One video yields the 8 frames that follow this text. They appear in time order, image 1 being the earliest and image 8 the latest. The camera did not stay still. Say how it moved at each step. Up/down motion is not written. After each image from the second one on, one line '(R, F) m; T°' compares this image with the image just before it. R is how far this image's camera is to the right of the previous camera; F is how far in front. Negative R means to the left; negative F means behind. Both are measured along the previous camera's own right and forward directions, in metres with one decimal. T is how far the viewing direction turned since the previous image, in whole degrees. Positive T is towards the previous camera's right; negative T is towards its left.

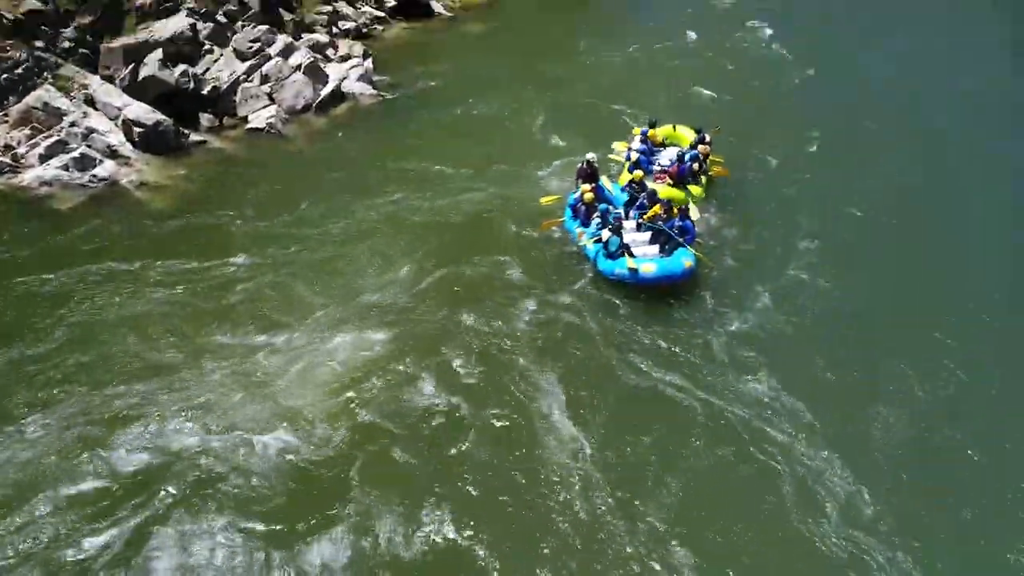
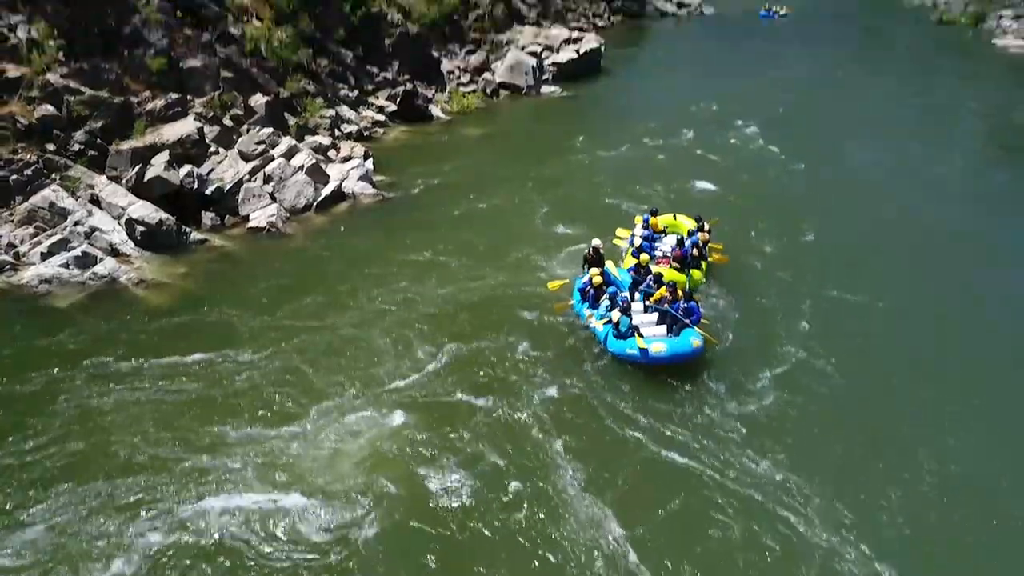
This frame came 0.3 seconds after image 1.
(-1.4, +0.5) m; +3°
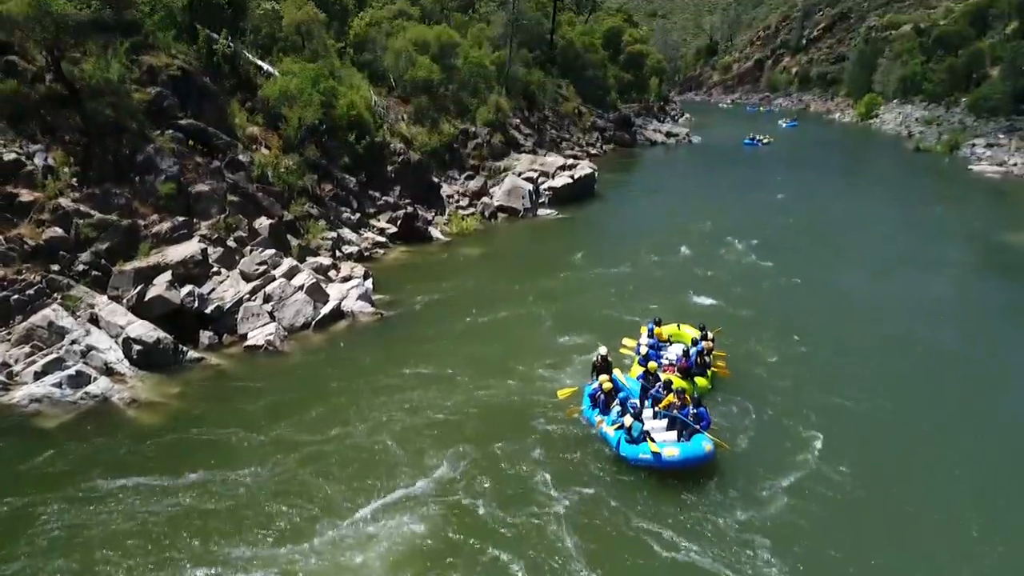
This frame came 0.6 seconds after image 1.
(0.0, 0.0) m; 0°
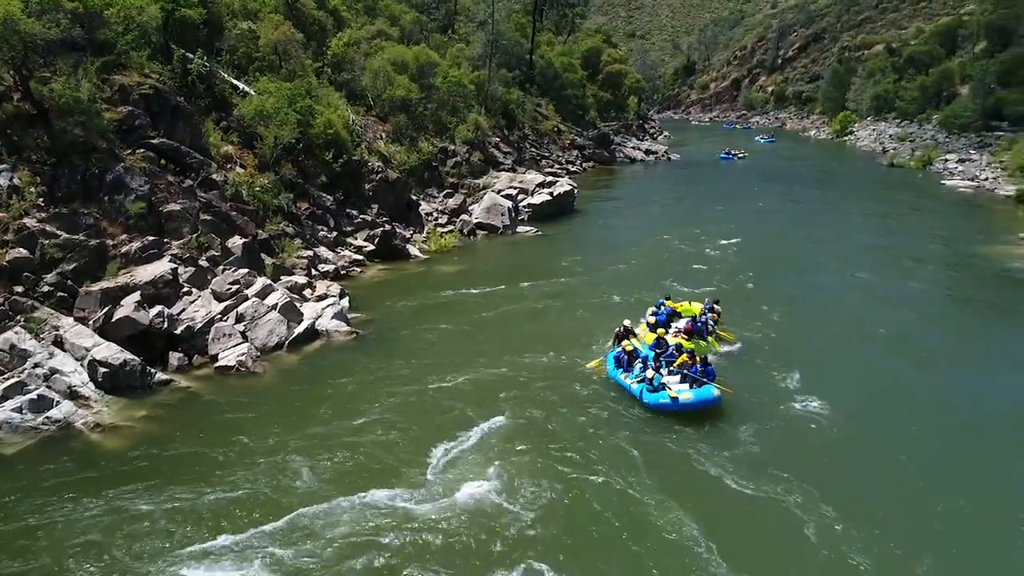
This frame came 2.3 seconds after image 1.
(+0.2, +0.3) m; +1°
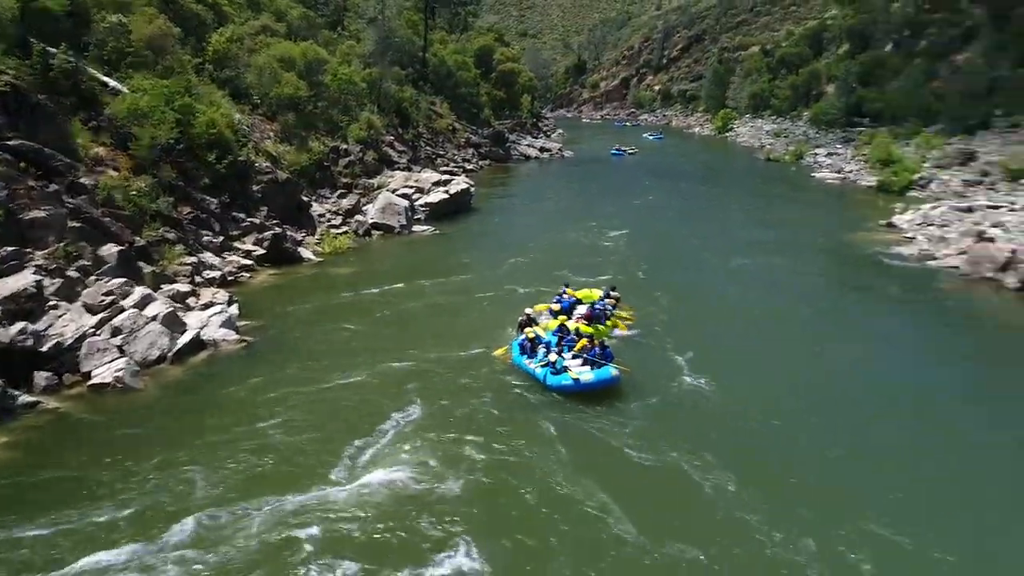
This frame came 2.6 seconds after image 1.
(+0.1, +0.1) m; +8°
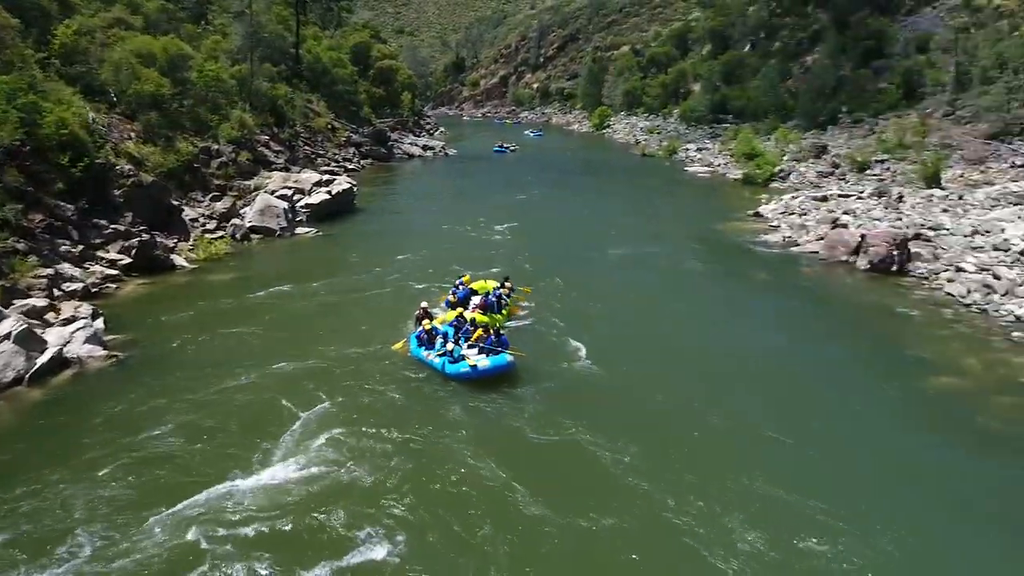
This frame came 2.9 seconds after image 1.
(-0.1, 0.0) m; +9°
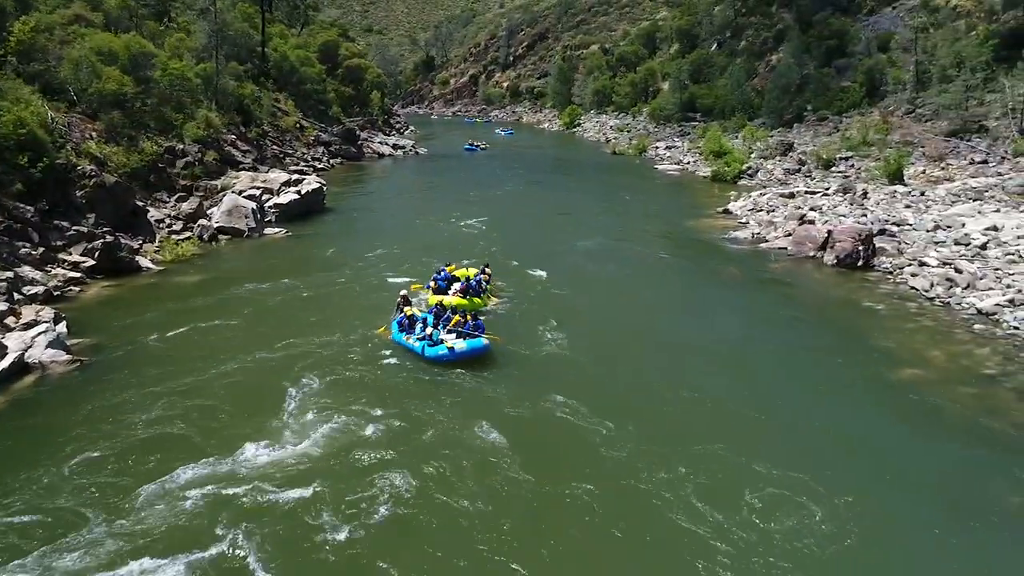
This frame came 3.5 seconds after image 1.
(0.0, 0.0) m; +2°
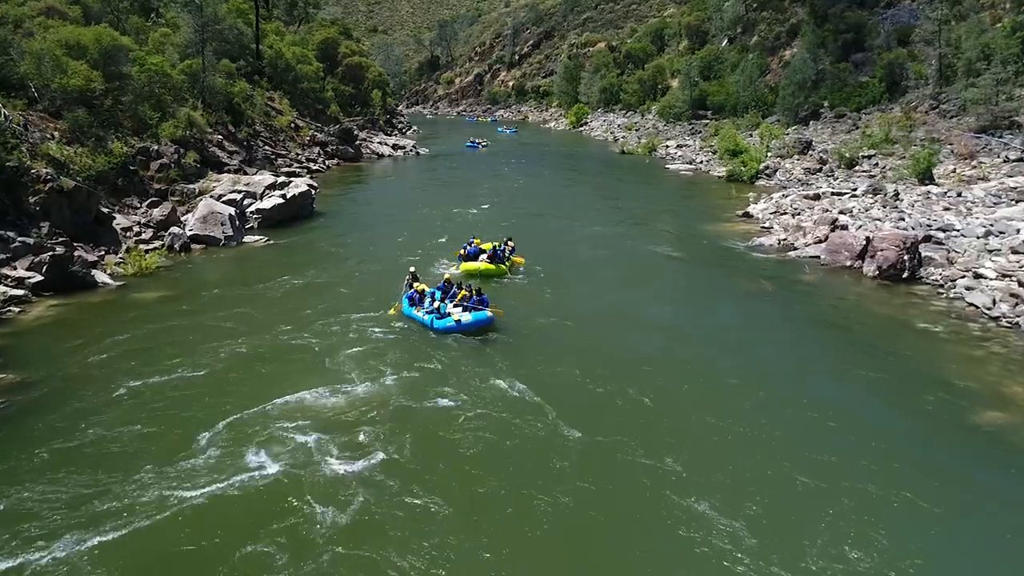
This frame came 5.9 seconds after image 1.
(+0.2, +3.0) m; -1°
